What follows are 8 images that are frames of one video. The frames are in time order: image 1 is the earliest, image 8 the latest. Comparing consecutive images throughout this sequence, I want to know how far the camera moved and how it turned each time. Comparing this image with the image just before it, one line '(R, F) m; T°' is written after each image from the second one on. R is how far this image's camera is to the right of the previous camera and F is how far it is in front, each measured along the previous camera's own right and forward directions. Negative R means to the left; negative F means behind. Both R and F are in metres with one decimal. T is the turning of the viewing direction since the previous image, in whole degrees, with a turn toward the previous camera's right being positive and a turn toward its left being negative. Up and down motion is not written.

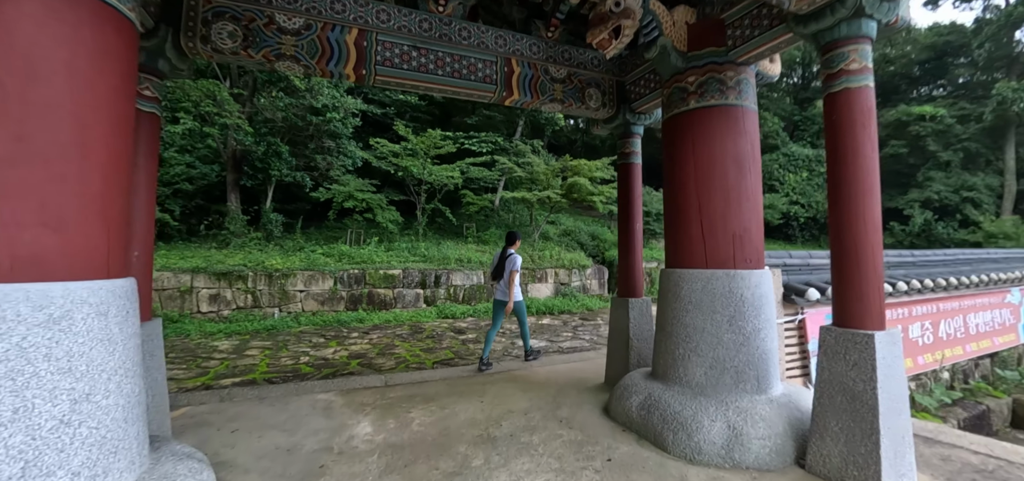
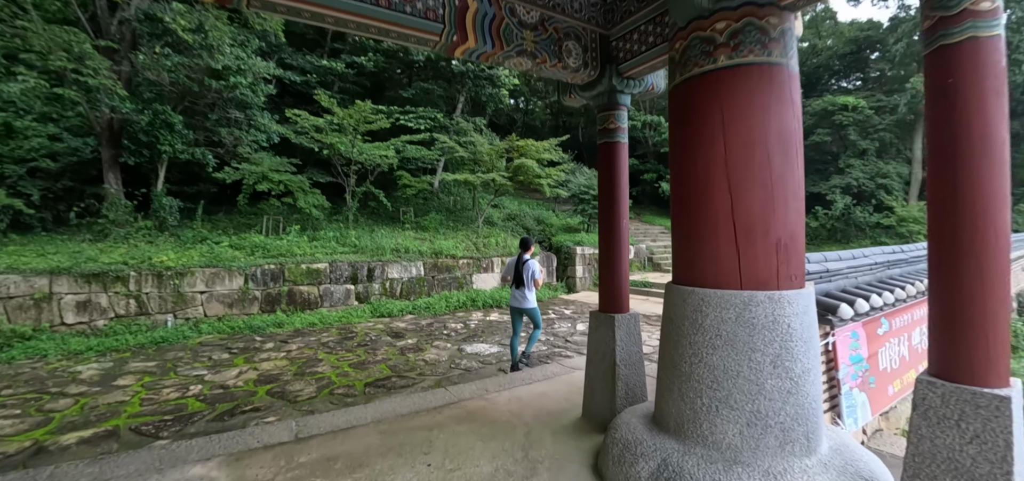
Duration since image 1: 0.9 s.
(-0.1, +0.7) m; +8°
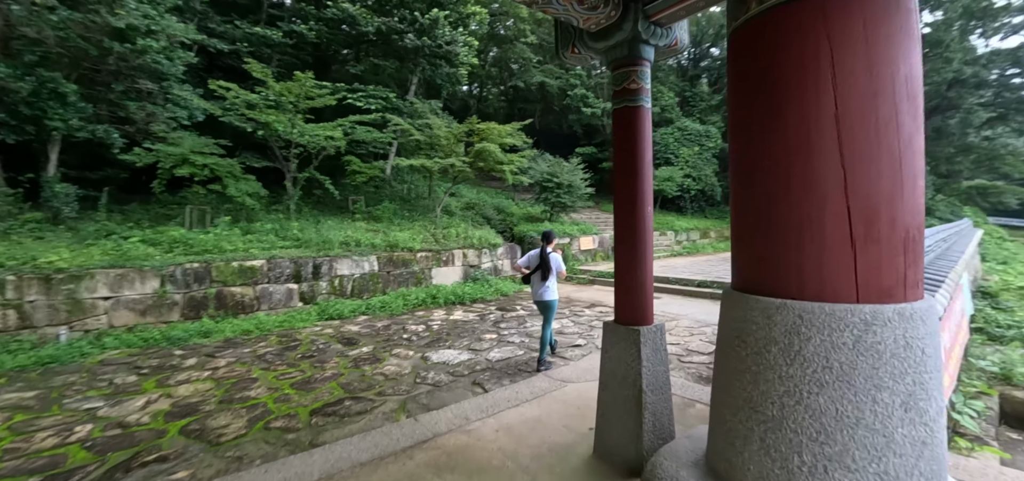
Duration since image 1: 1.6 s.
(-0.2, +0.6) m; +6°
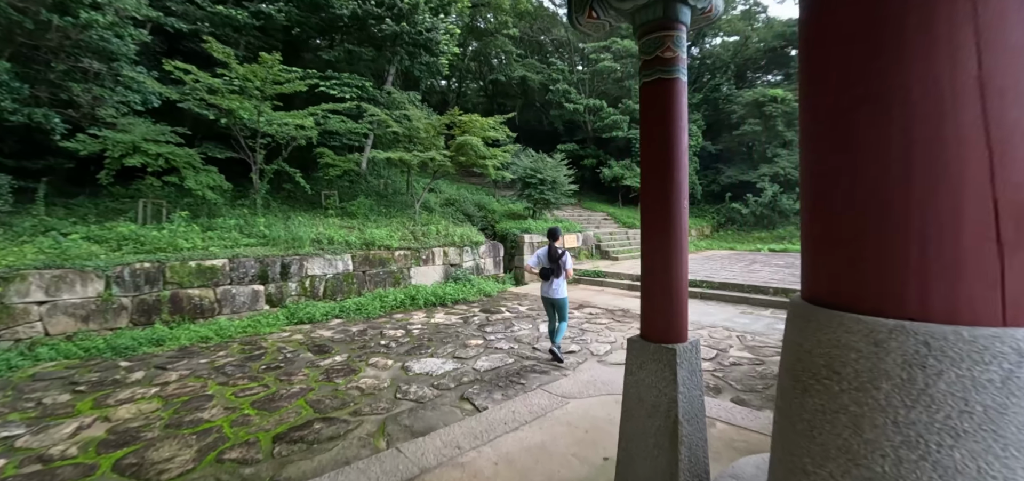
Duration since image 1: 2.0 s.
(-0.1, +0.3) m; +3°
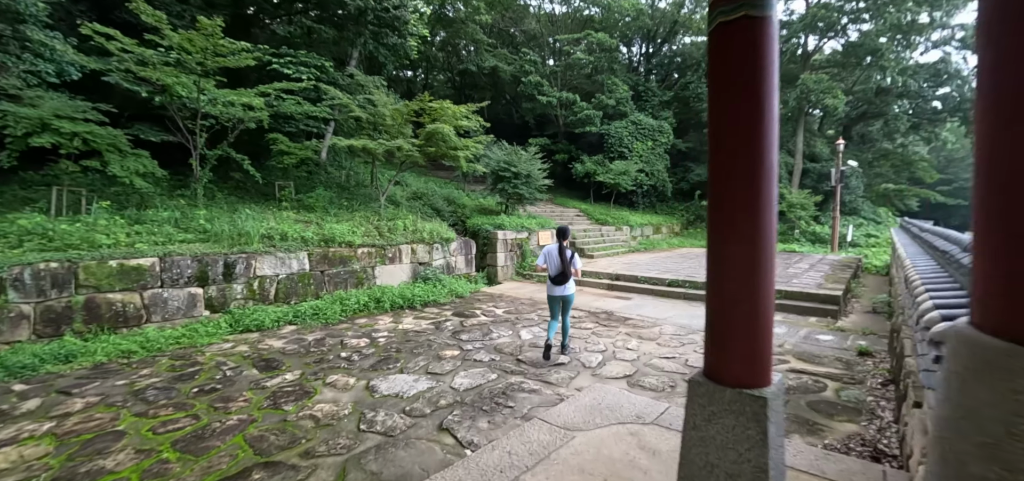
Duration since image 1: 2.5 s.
(-0.1, +0.5) m; +5°
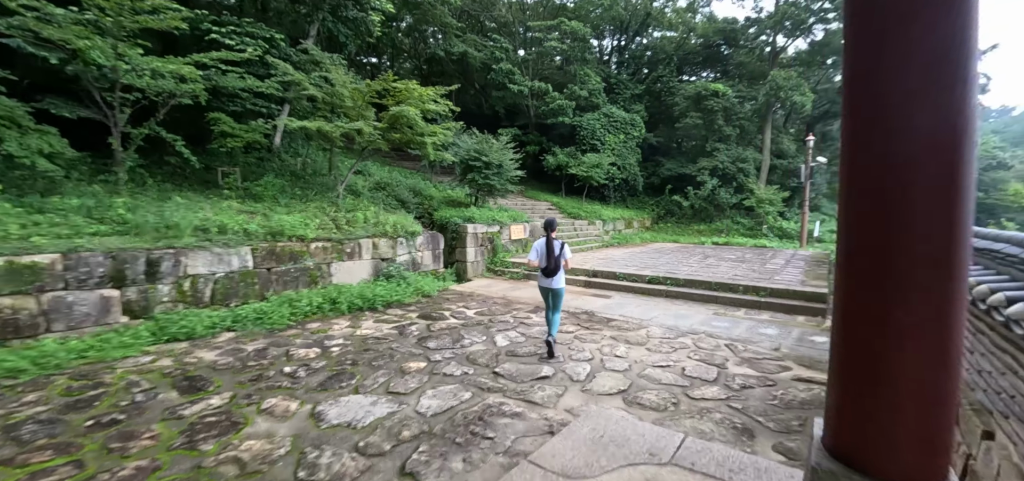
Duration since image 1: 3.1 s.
(-0.1, +0.5) m; +4°
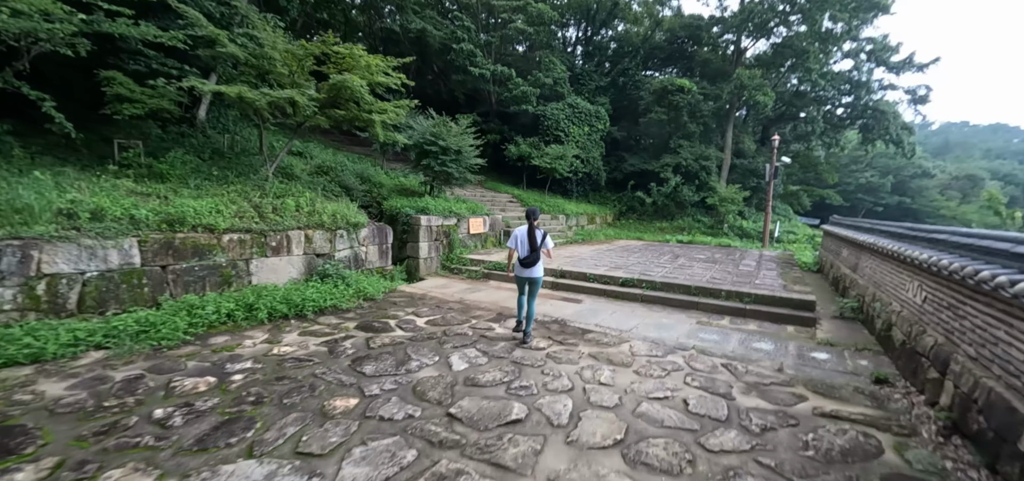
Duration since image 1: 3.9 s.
(0.0, +0.8) m; +6°
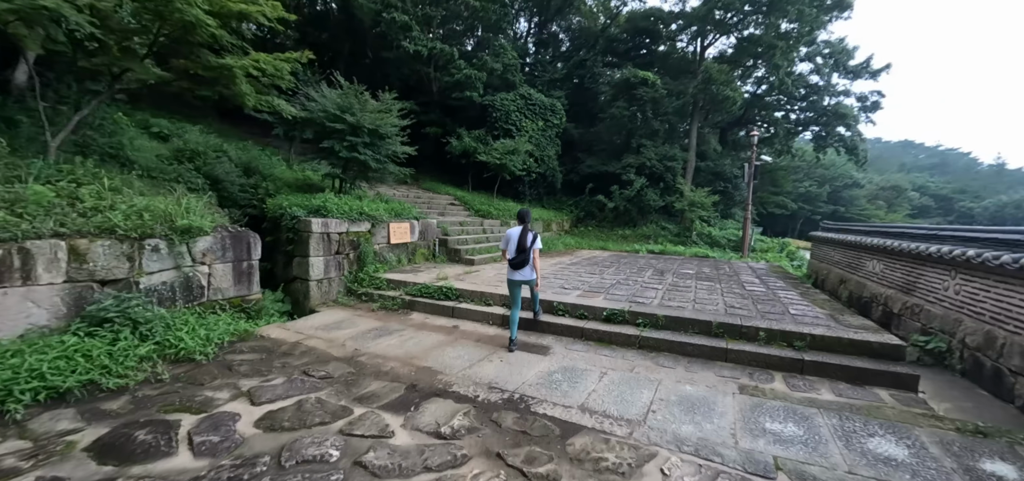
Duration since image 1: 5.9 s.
(+0.2, +1.9) m; +7°
